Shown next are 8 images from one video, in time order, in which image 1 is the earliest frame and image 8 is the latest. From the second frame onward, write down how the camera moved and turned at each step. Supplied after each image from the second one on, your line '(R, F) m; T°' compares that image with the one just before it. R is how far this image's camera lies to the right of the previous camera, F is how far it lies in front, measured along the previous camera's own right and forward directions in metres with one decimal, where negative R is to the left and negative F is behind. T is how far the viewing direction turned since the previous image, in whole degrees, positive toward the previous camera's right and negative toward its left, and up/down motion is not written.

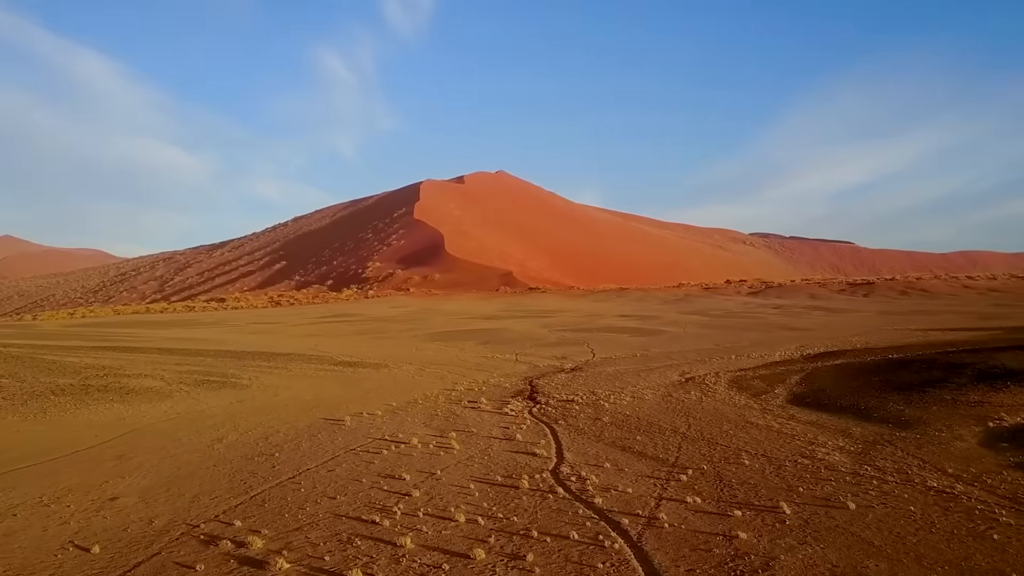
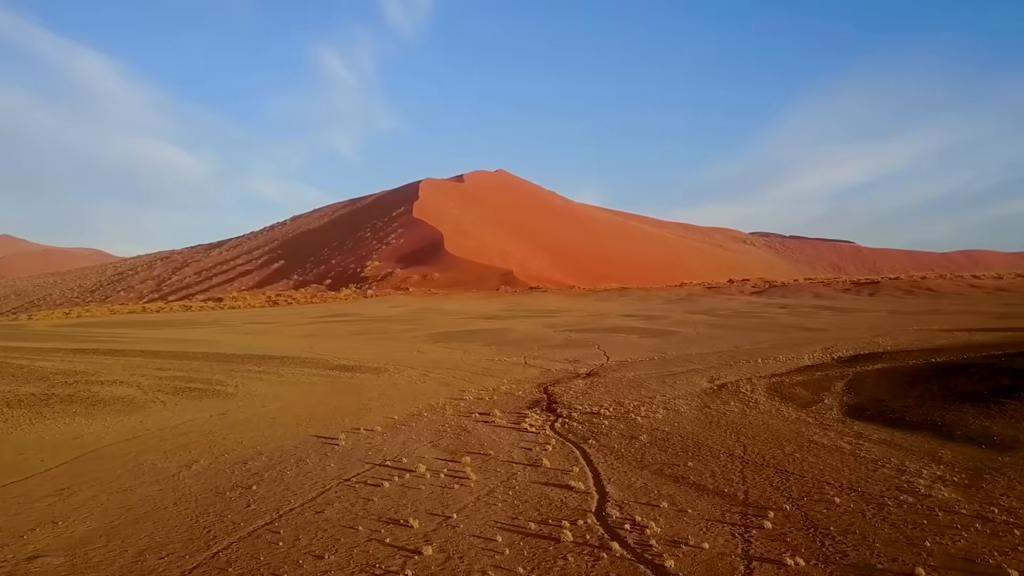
(-0.2, +0.8) m; 0°
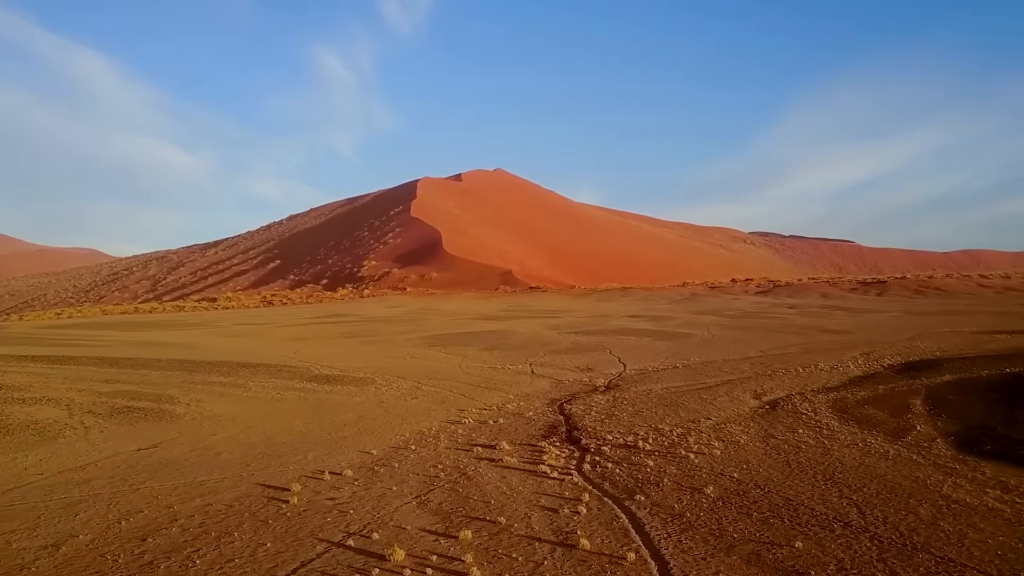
(-0.1, +1.4) m; 0°
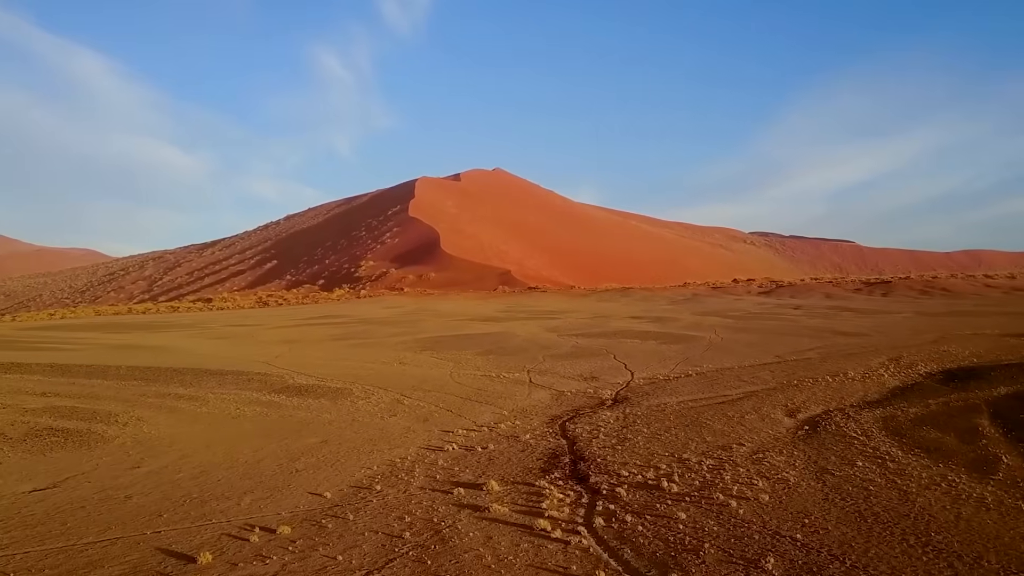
(+0.1, +1.0) m; 0°
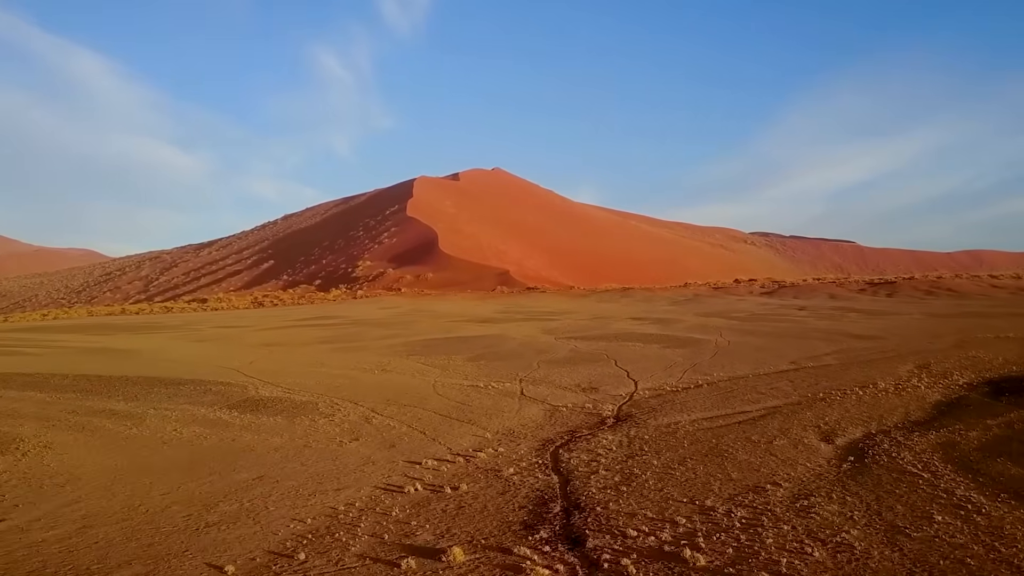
(+0.1, +1.0) m; 0°
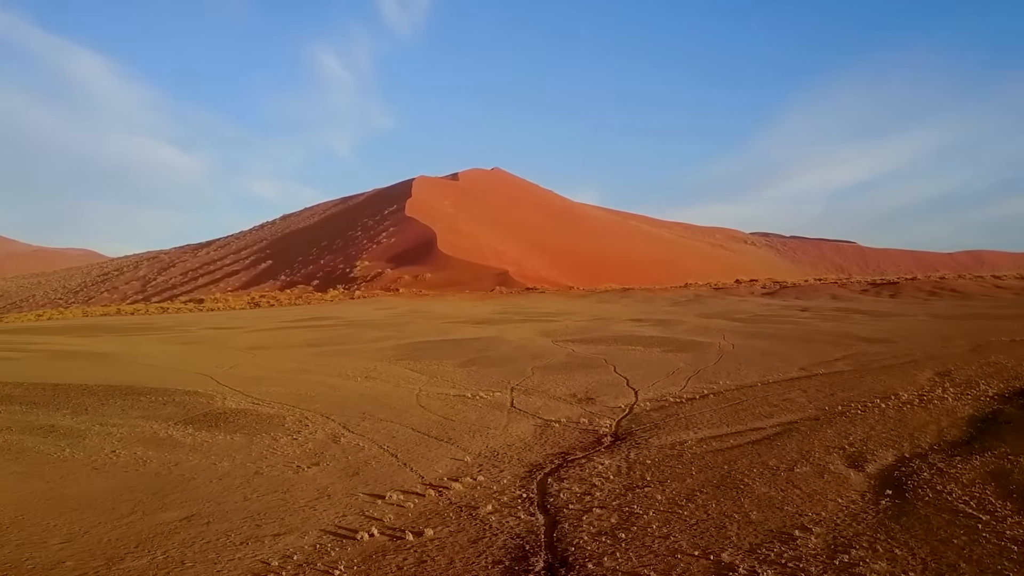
(+0.1, +0.7) m; 0°
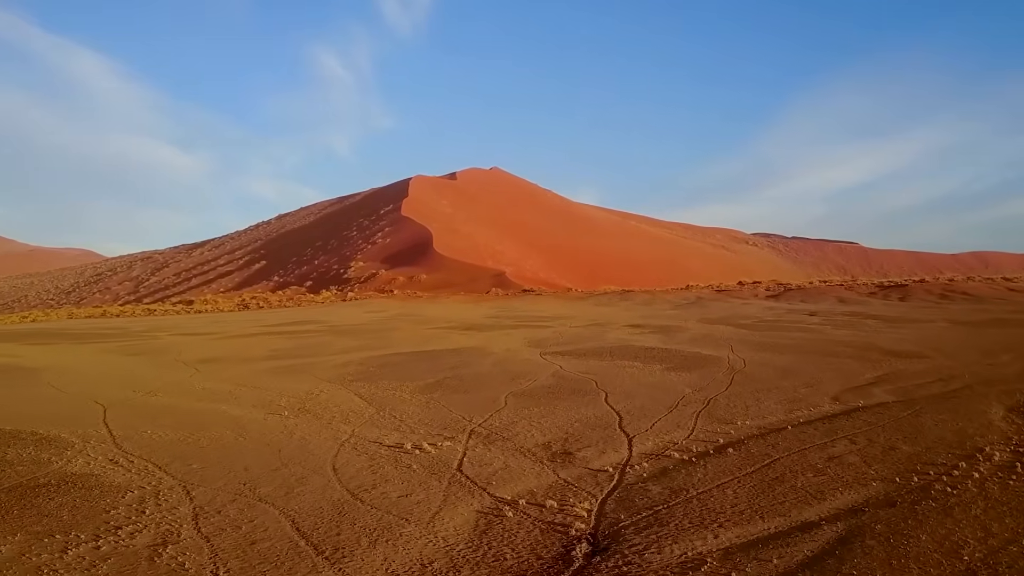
(+0.4, +2.0) m; 0°
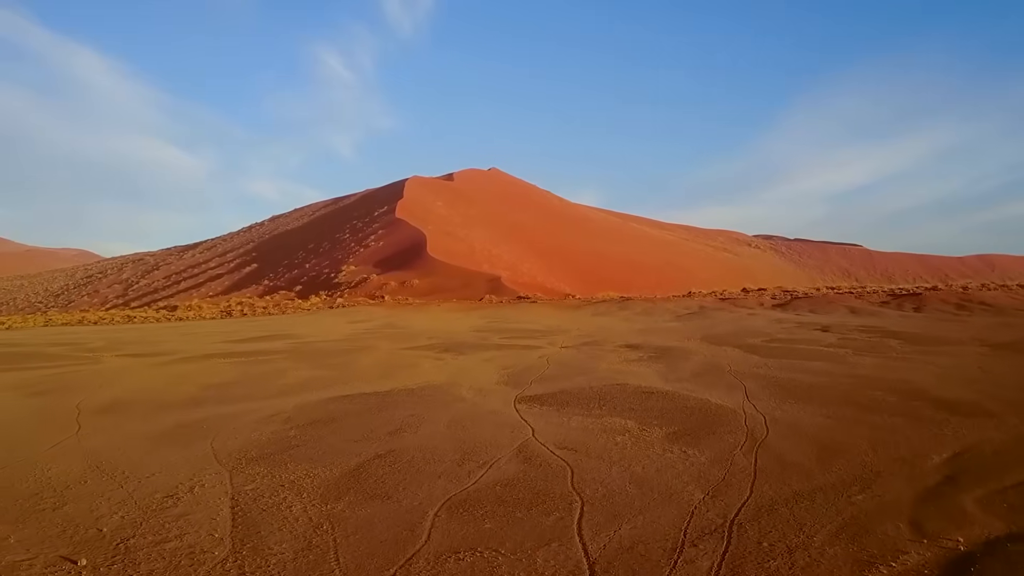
(+0.7, +2.9) m; 0°
